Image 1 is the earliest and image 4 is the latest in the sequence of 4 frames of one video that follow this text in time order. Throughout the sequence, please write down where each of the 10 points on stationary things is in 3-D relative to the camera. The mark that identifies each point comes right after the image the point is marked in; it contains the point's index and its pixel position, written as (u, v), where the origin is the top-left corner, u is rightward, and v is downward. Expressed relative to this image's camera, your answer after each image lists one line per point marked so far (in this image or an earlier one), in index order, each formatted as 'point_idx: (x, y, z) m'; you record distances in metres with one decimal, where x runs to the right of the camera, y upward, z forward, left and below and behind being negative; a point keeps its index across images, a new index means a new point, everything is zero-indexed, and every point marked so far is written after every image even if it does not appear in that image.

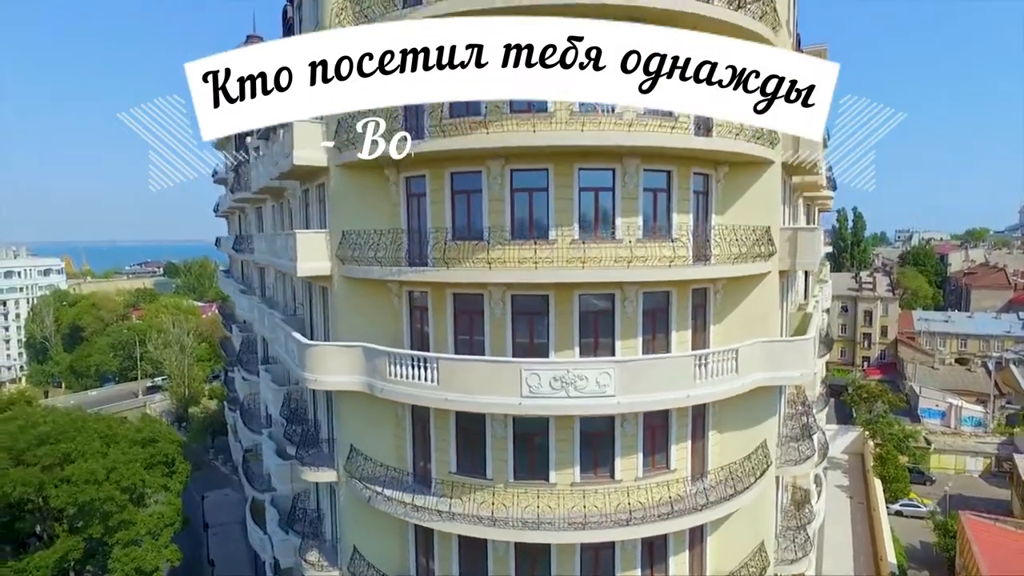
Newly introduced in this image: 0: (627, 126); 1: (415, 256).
0: (+2.1, +2.8, +11.2) m
1: (-2.0, +0.7, +12.5) m
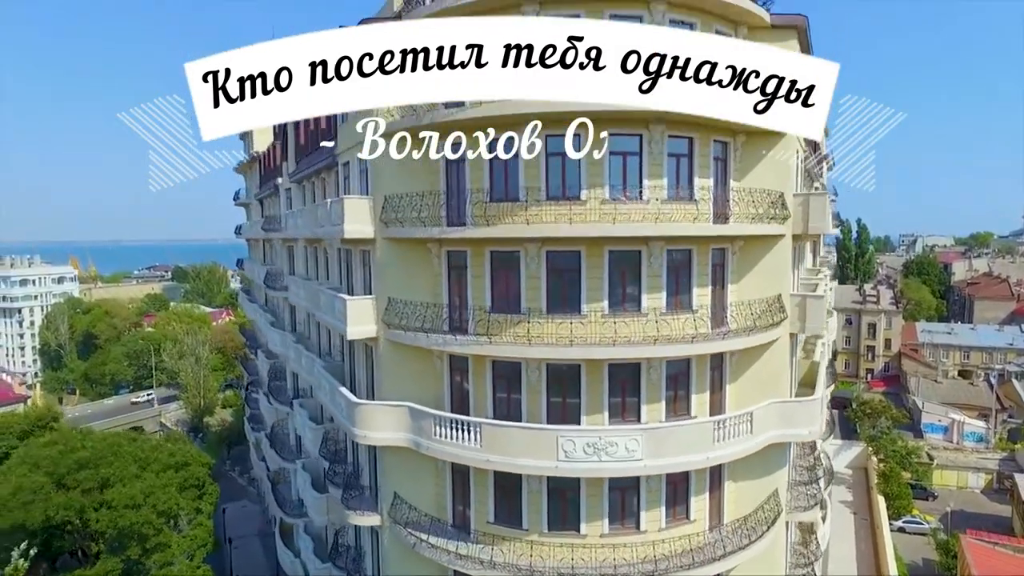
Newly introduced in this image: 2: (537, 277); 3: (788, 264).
0: (+2.8, +1.4, +12.4) m
1: (-1.2, -0.8, +13.7) m
2: (+0.5, +0.2, +12.7) m
3: (+6.5, +0.6, +14.7) m
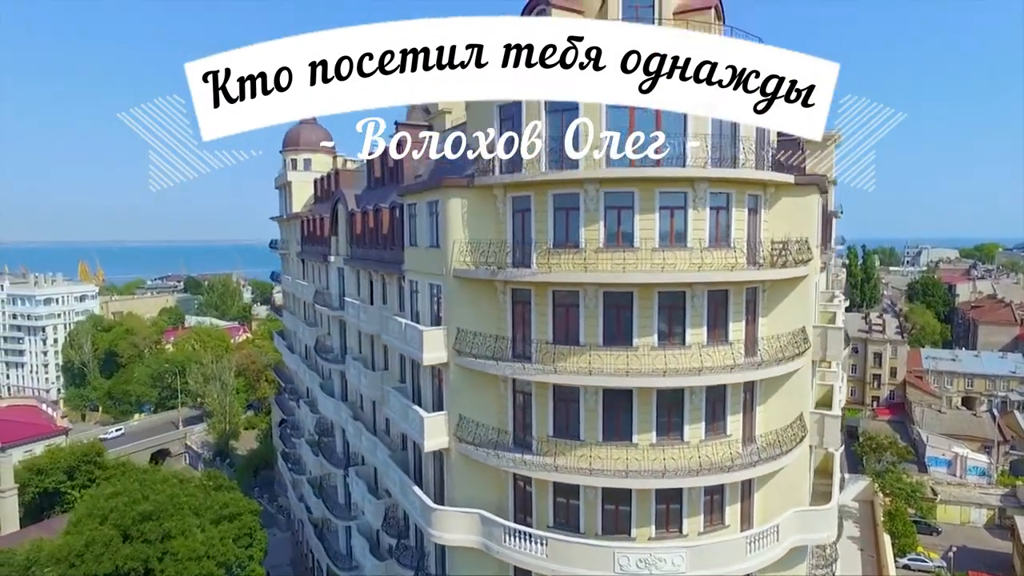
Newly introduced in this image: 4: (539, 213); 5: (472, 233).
0: (+4.3, -1.8, +14.5) m
1: (+0.2, -3.9, +15.8) m
2: (+2.0, -2.9, +14.8) m
3: (+7.9, -2.6, +16.8) m
4: (+0.6, +1.8, +15.0) m
5: (-1.0, +1.4, +16.0) m
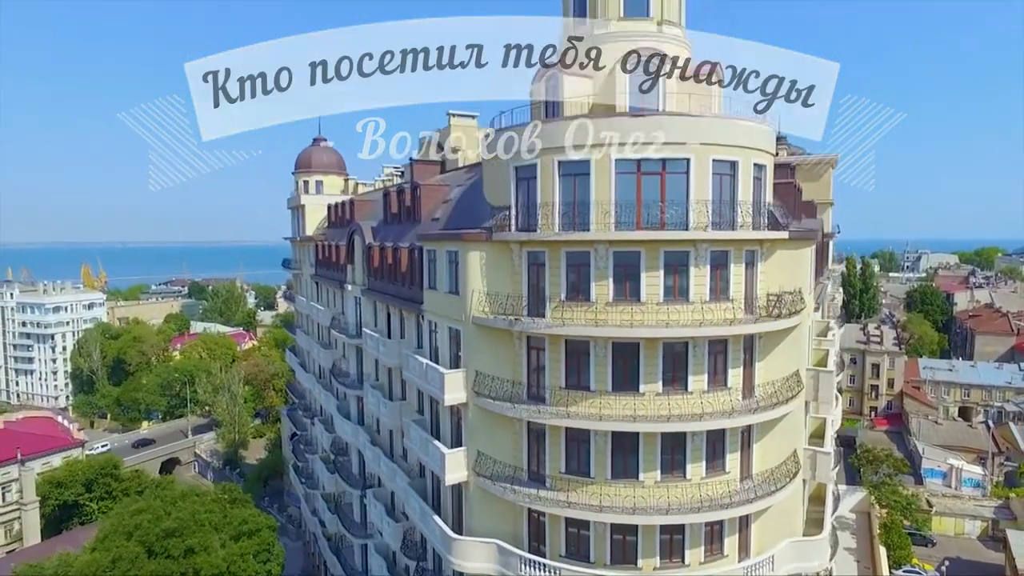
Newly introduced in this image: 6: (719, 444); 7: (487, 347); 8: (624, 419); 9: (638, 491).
0: (+4.7, -3.1, +15.8) m
1: (+0.6, -5.2, +17.1) m
2: (+2.4, -4.2, +16.1) m
3: (+8.4, -3.9, +18.0) m
4: (+1.1, +0.5, +16.2) m
5: (-0.6, +0.1, +17.3) m
6: (+5.5, -4.1, +16.4) m
7: (-0.7, -1.7, +17.4) m
8: (+2.8, -3.2, +15.5) m
9: (+3.2, -5.2, +16.0) m
